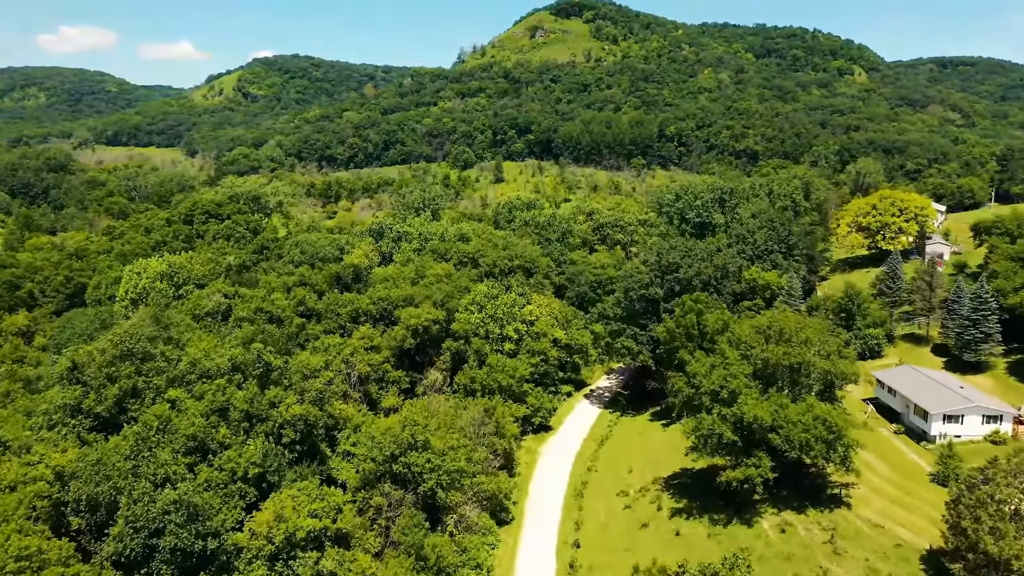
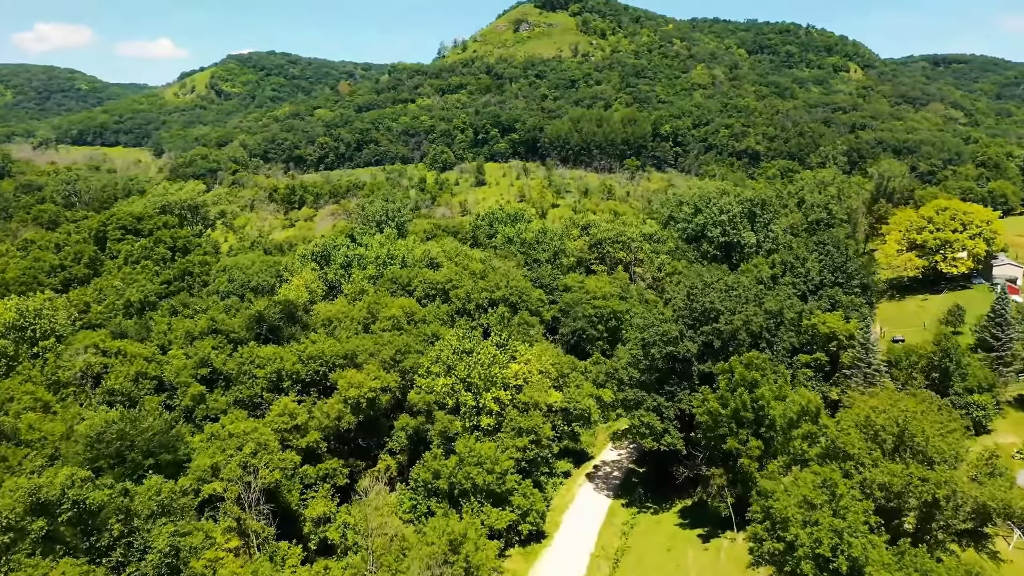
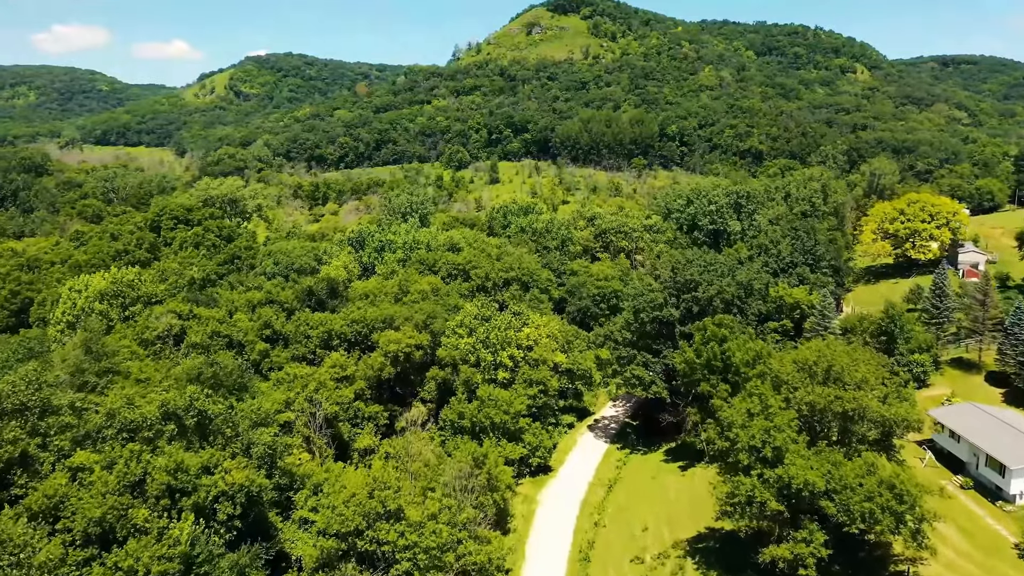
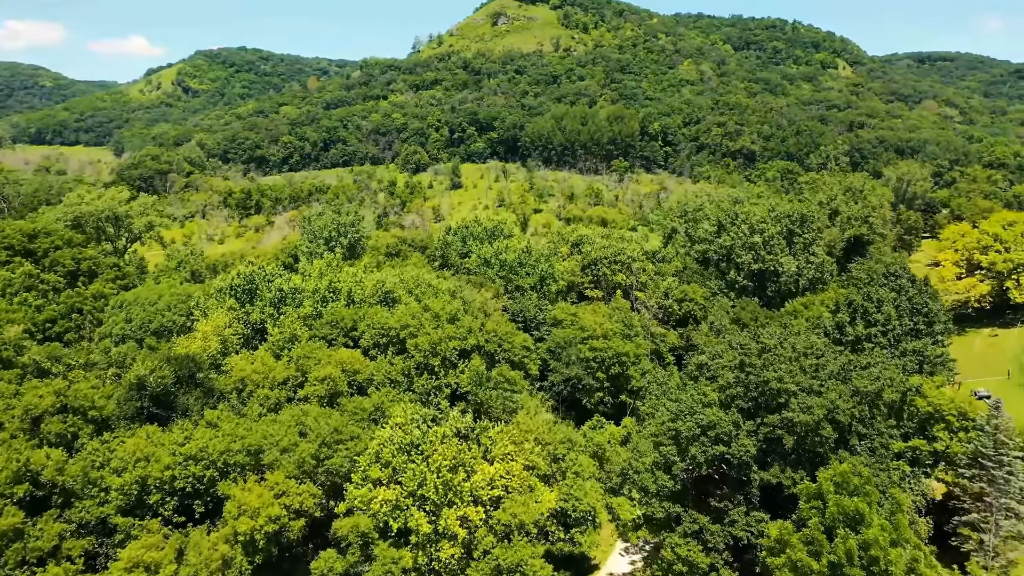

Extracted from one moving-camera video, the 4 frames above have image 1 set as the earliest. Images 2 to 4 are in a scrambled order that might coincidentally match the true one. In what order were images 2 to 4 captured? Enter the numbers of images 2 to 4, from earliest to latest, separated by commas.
3, 2, 4
